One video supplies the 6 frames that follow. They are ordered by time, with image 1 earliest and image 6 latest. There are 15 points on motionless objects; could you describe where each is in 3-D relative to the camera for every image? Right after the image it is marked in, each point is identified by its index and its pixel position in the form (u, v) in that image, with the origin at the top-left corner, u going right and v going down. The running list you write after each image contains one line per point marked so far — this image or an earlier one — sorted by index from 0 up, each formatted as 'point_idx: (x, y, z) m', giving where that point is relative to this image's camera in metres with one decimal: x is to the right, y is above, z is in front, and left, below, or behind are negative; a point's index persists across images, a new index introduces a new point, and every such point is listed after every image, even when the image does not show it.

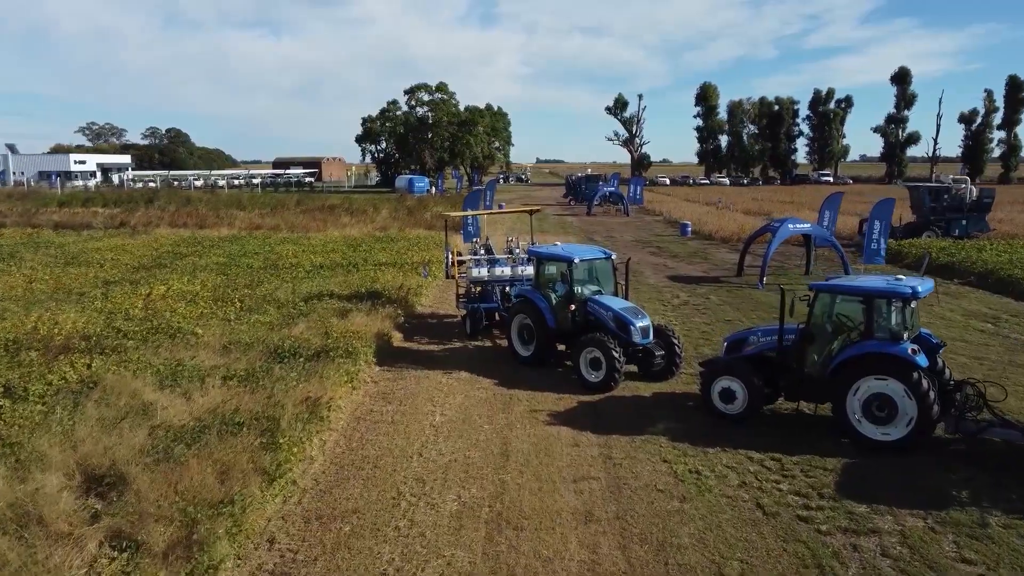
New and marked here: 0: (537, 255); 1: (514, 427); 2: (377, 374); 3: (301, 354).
0: (+0.3, +0.4, +11.1) m
1: (0.0, -1.2, +8.7) m
2: (-1.5, -0.9, +10.7) m
3: (-2.4, -0.7, +10.9) m
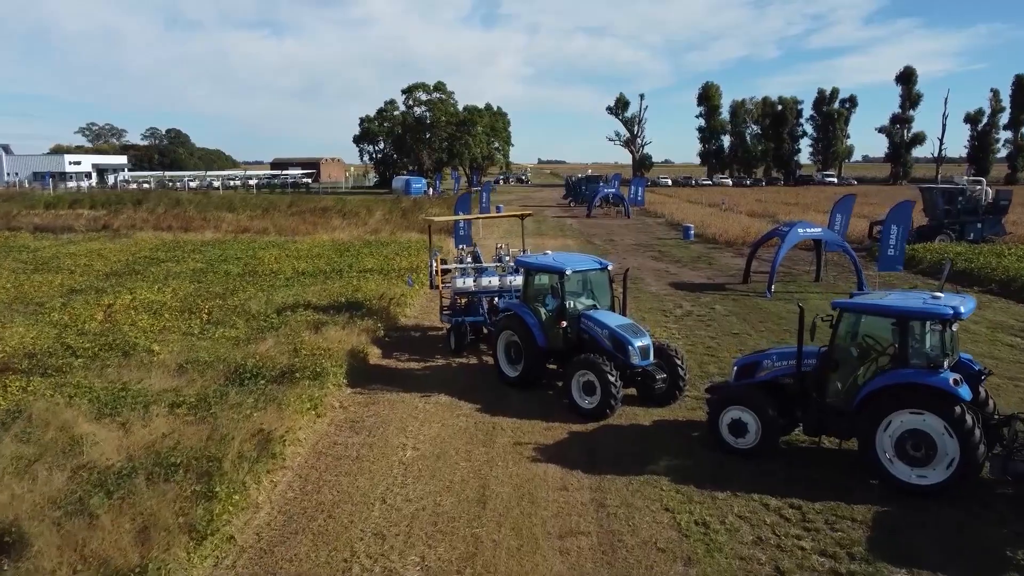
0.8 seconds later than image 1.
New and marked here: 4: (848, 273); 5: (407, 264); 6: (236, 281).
0: (+0.1, +0.2, +10.0) m
1: (-0.1, -1.4, +7.7) m
2: (-1.6, -1.1, +9.7) m
3: (-2.5, -0.9, +9.8) m
4: (+6.6, +0.3, +19.3) m
5: (-2.1, +0.5, +19.1) m
6: (-4.9, +0.1, +17.2) m
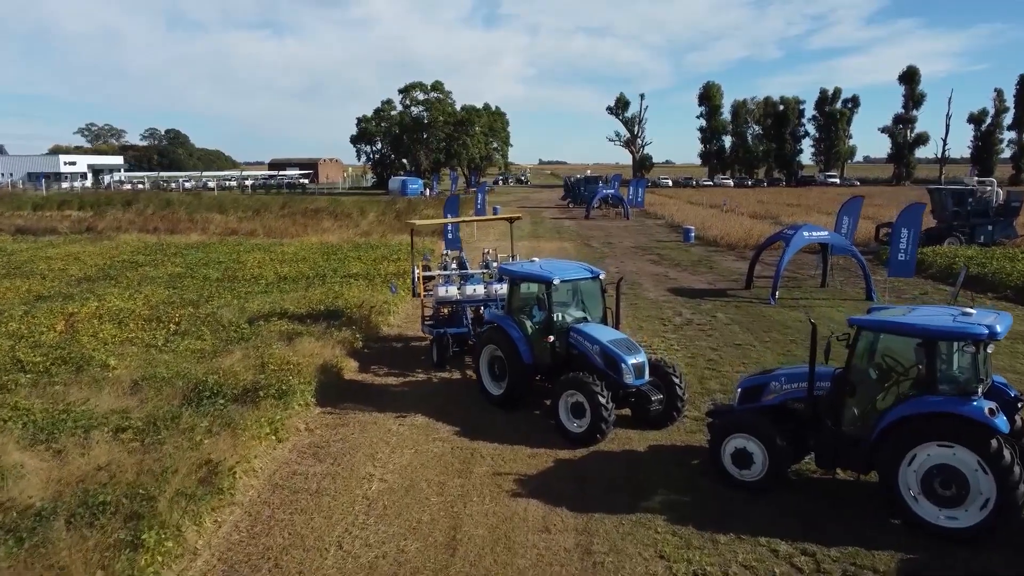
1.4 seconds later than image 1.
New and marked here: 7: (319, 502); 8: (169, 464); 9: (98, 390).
0: (0.0, +0.1, +9.2) m
1: (-0.3, -1.5, +6.8) m
2: (-1.8, -1.2, +8.9) m
3: (-2.7, -1.0, +9.0) m
4: (+6.5, +0.2, +18.5) m
5: (-2.2, +0.4, +18.3) m
6: (-5.0, 0.0, +16.4) m
7: (-1.3, -1.5, +6.8) m
8: (-2.4, -1.2, +6.8) m
9: (-3.9, -0.9, +9.1) m
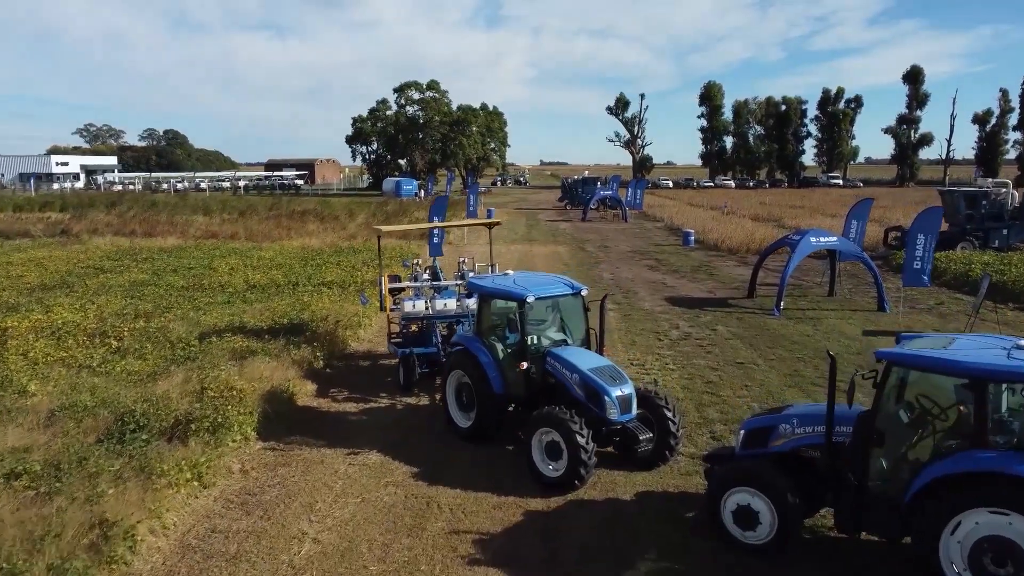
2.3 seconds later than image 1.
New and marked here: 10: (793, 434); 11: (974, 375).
0: (-0.3, 0.0, +8.0) m
1: (-0.6, -1.6, +5.7) m
2: (-2.1, -1.3, +7.7) m
3: (-2.9, -1.1, +7.8) m
4: (+6.3, 0.0, +17.3) m
5: (-2.5, +0.2, +17.1) m
6: (-5.3, -0.1, +15.2) m
7: (-1.6, -1.6, +5.6) m
8: (-2.7, -1.4, +5.7) m
9: (-4.1, -1.1, +7.9) m
10: (+1.7, -0.9, +5.9) m
11: (+2.3, -0.4, +4.8) m
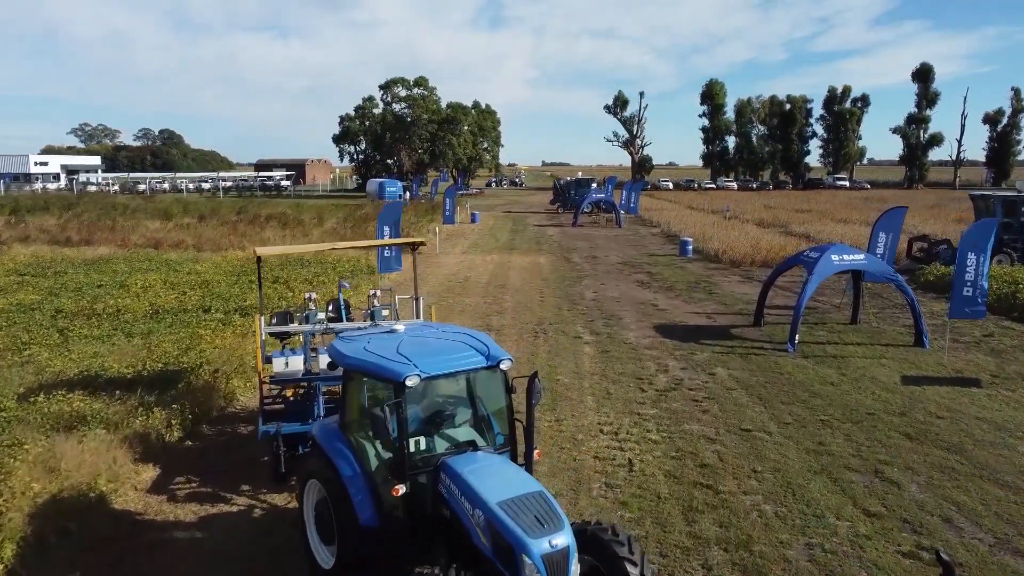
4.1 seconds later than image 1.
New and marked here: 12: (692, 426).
0: (-0.9, -0.4, +5.2) m
1: (-1.2, -2.0, +2.8) m
2: (-2.7, -1.7, +4.9) m
3: (-3.5, -1.5, +5.0) m
4: (+5.7, -0.3, +14.5) m
5: (-3.0, -0.2, +14.3) m
6: (-5.9, -0.5, +12.4) m
7: (-2.2, -2.0, +2.8) m
8: (-3.3, -1.7, +2.8) m
9: (-4.7, -1.4, +5.1) m
10: (+1.1, -1.2, +3.1) m
11: (+1.7, -0.8, +2.0) m
12: (+1.6, -1.2, +8.6) m
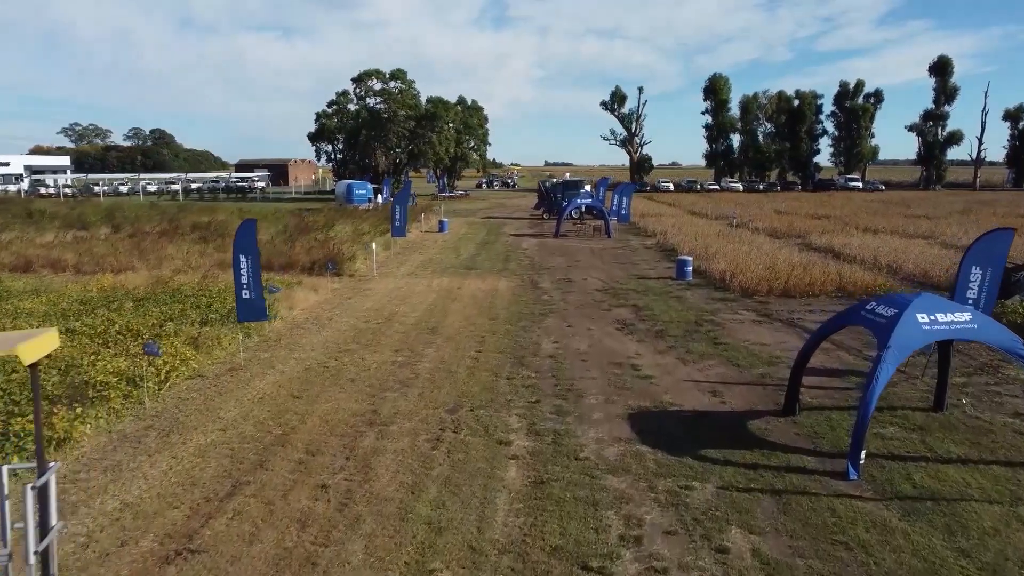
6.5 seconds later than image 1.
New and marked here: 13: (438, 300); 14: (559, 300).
0: (-1.8, -1.0, +0.3) m
1: (-2.1, -2.6, -2.1) m
2: (-3.6, -2.3, 0.0) m
3: (-4.5, -2.1, +0.1) m
4: (+4.7, -1.0, +9.6) m
5: (-4.0, -0.8, +9.4) m
6: (-6.8, -1.1, +7.5) m
7: (-3.2, -2.6, -2.1) m
8: (-4.2, -2.4, -2.0) m
9: (-5.7, -2.1, +0.2) m
10: (+0.1, -1.9, -1.8) m
11: (+0.7, -1.4, -2.9) m
12: (+0.7, -1.8, +3.7) m
13: (-1.2, -0.2, +16.6) m
14: (+0.8, -0.2, +16.7) m
